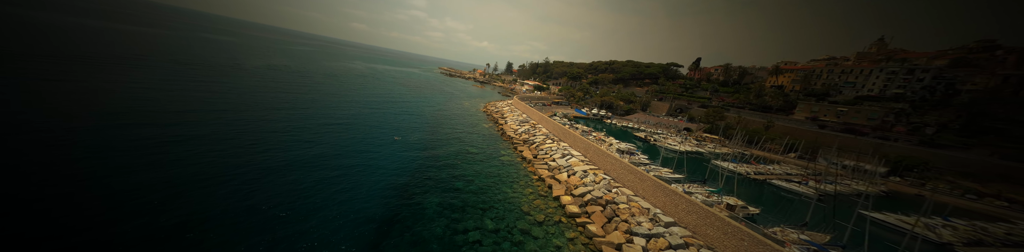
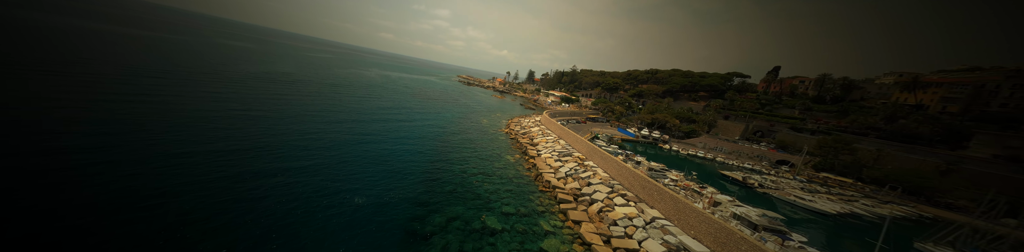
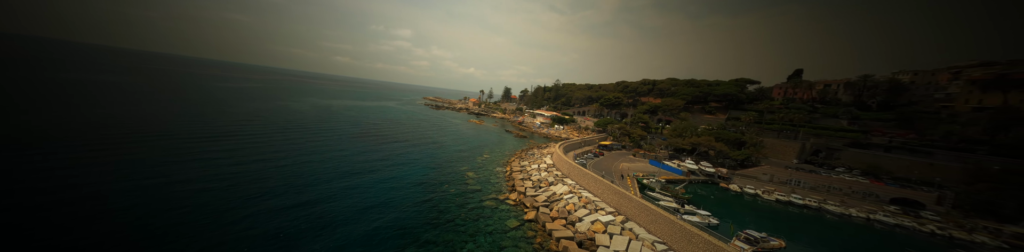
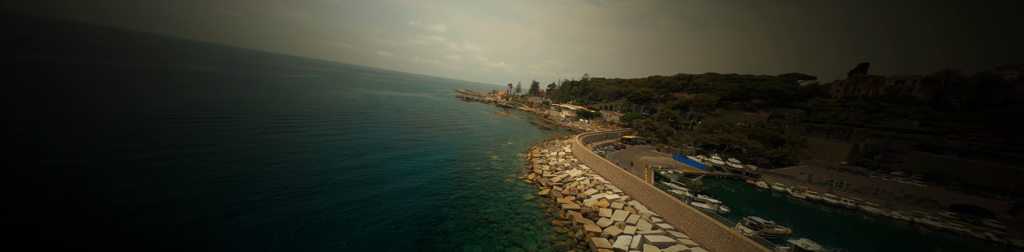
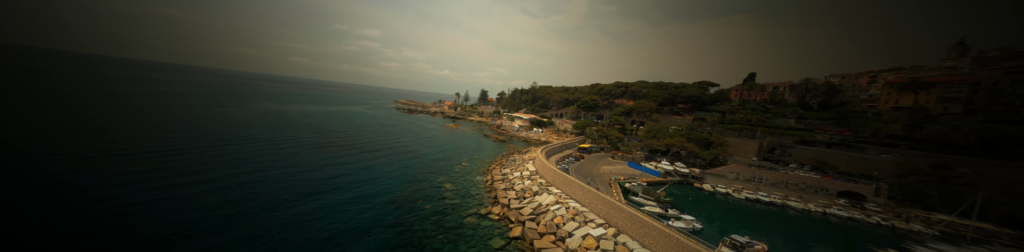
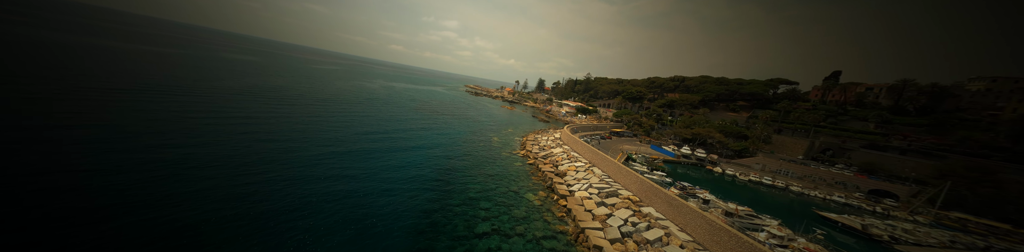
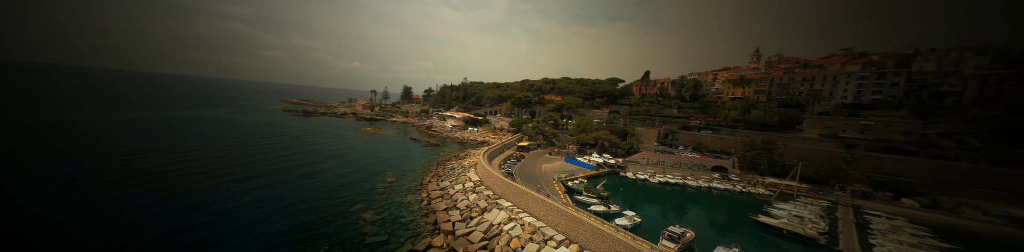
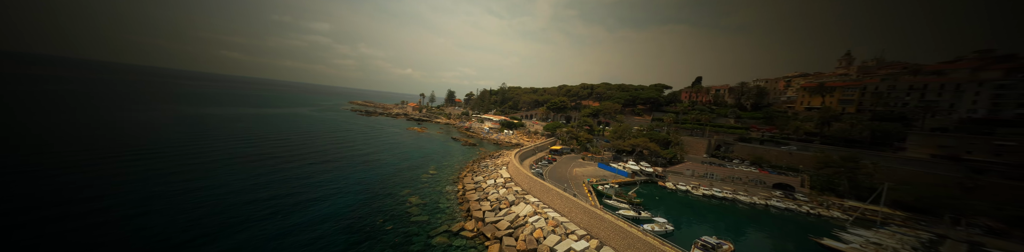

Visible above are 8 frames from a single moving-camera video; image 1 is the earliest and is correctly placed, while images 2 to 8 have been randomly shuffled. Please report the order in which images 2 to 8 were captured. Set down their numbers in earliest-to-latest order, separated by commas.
2, 6, 4, 3, 5, 8, 7
